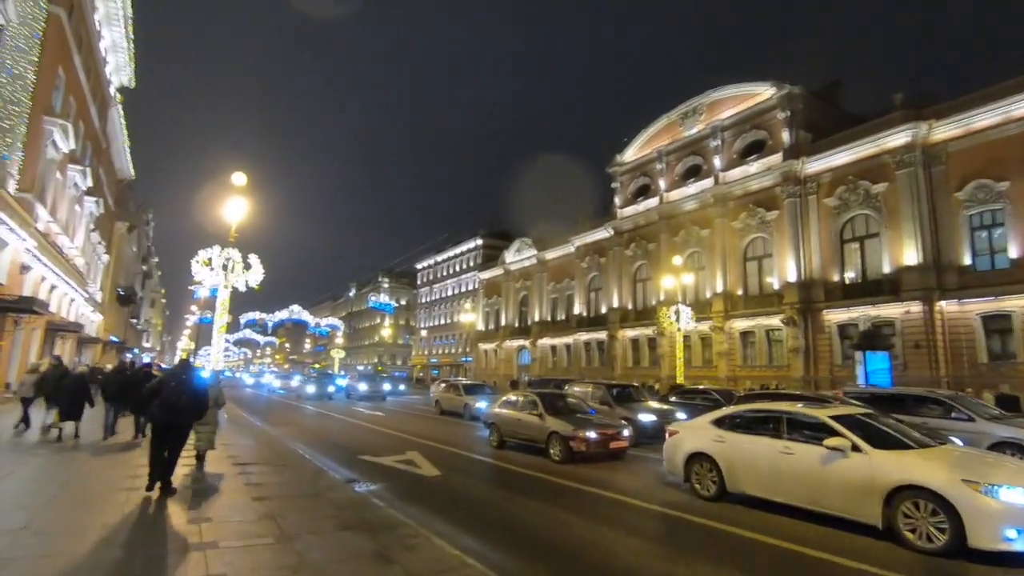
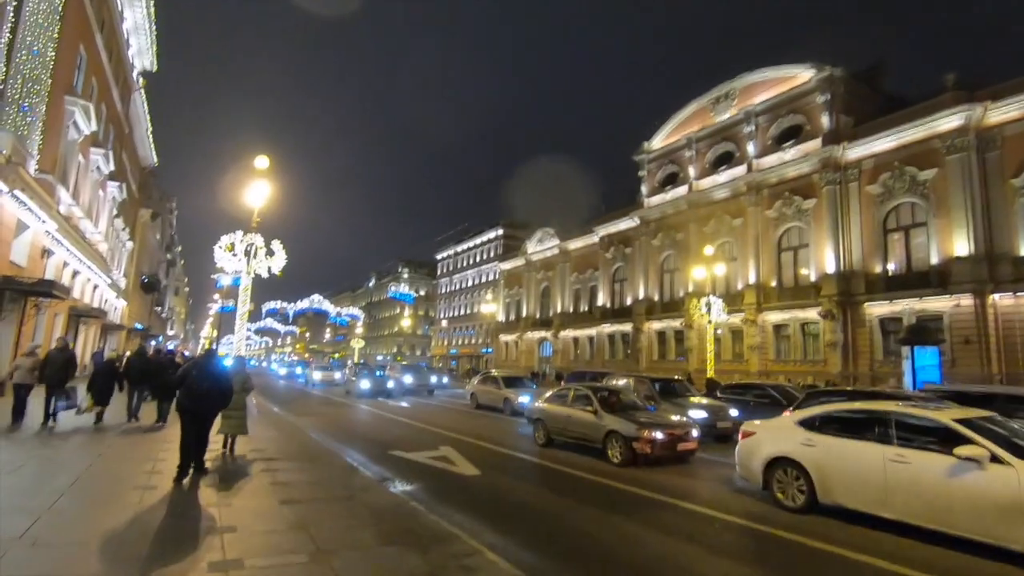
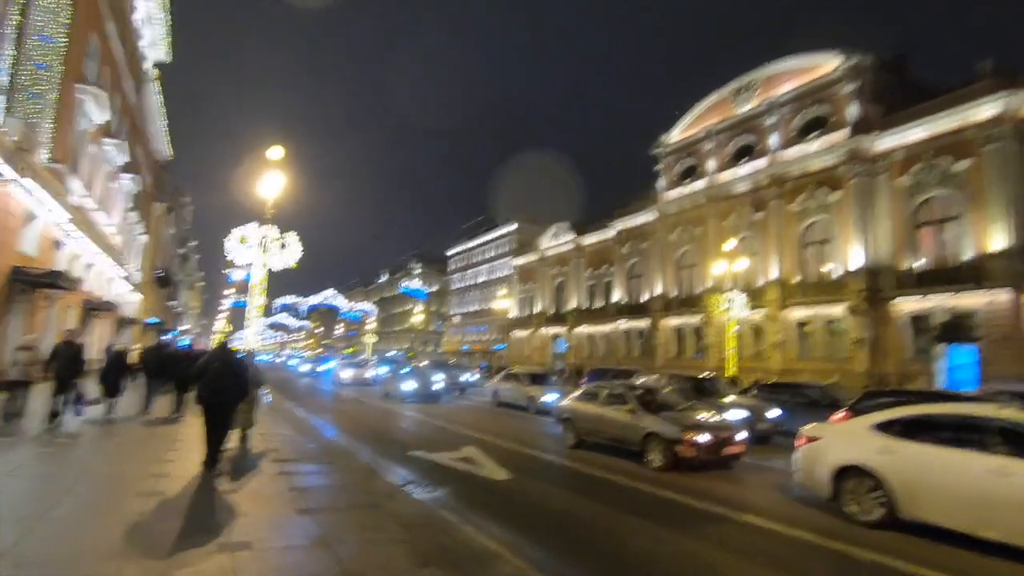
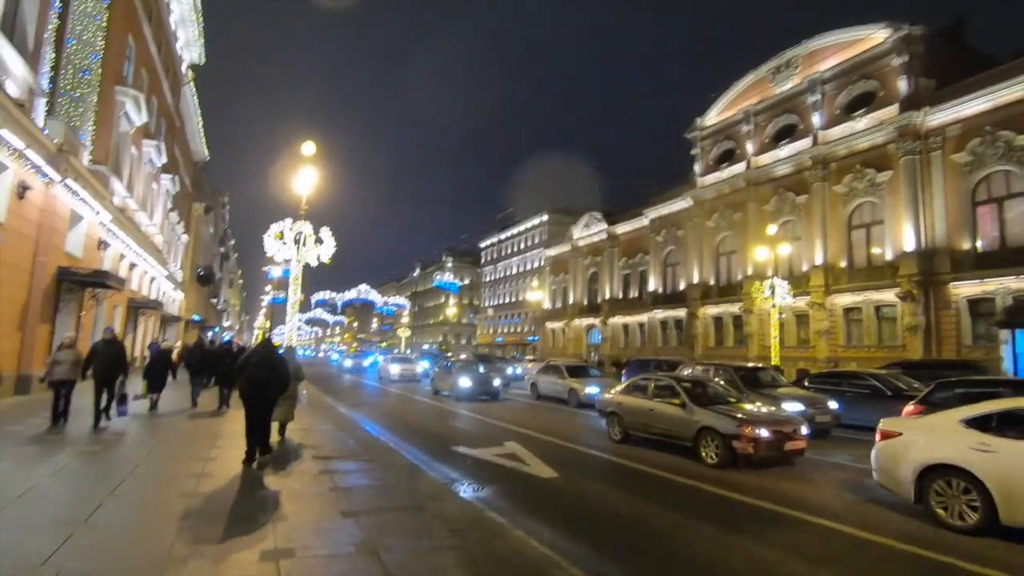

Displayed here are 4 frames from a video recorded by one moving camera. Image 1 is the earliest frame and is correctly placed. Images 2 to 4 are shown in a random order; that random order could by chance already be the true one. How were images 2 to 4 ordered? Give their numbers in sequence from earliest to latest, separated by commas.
2, 3, 4
